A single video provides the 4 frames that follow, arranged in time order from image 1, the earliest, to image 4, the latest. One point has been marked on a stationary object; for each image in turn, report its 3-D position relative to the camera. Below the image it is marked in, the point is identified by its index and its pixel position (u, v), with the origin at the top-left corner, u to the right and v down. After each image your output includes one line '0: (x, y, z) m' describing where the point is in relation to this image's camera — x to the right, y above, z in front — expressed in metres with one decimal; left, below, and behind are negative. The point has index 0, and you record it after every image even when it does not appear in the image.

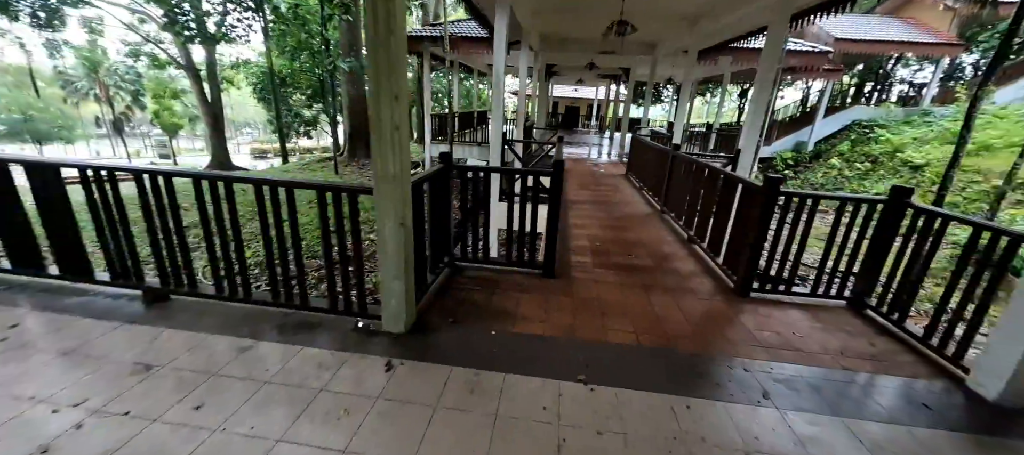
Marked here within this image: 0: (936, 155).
0: (+10.4, +1.8, +8.5) m
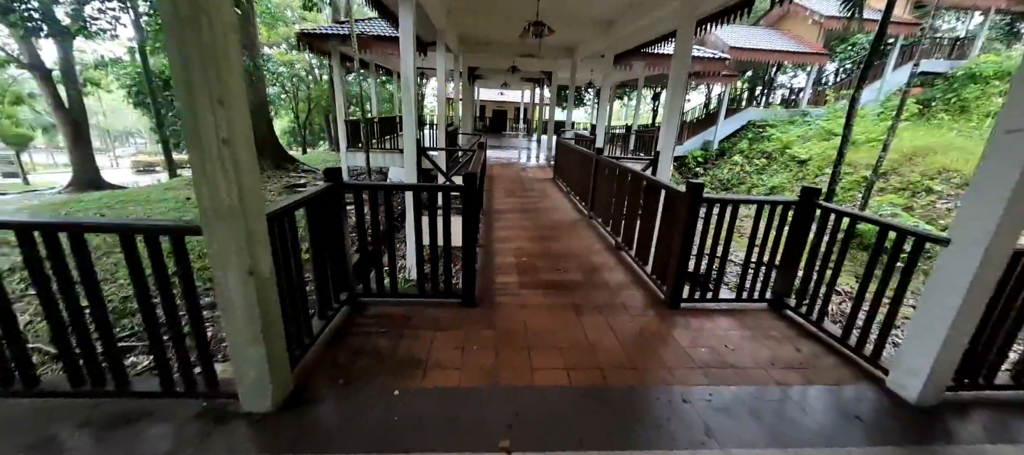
0: (+8.5, +2.2, +9.8) m
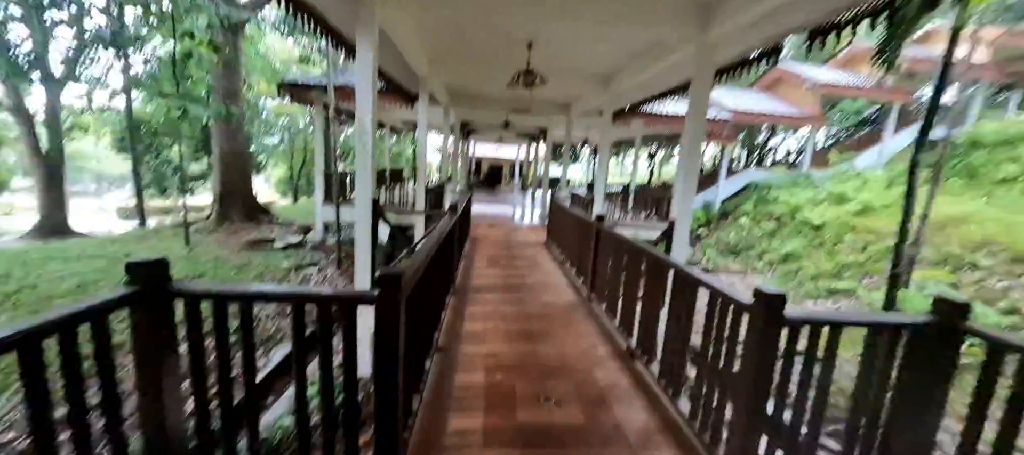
0: (+8.3, +0.3, +9.1) m
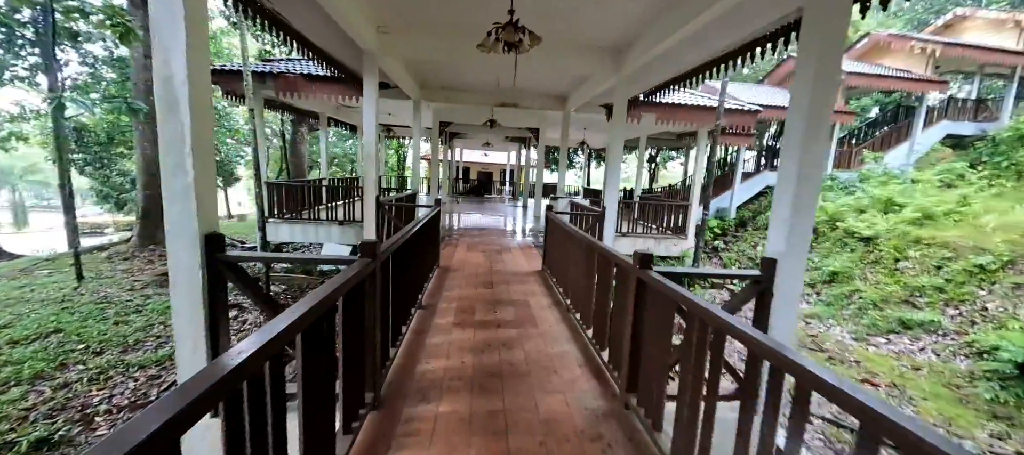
0: (+8.0, +0.1, +7.6) m
